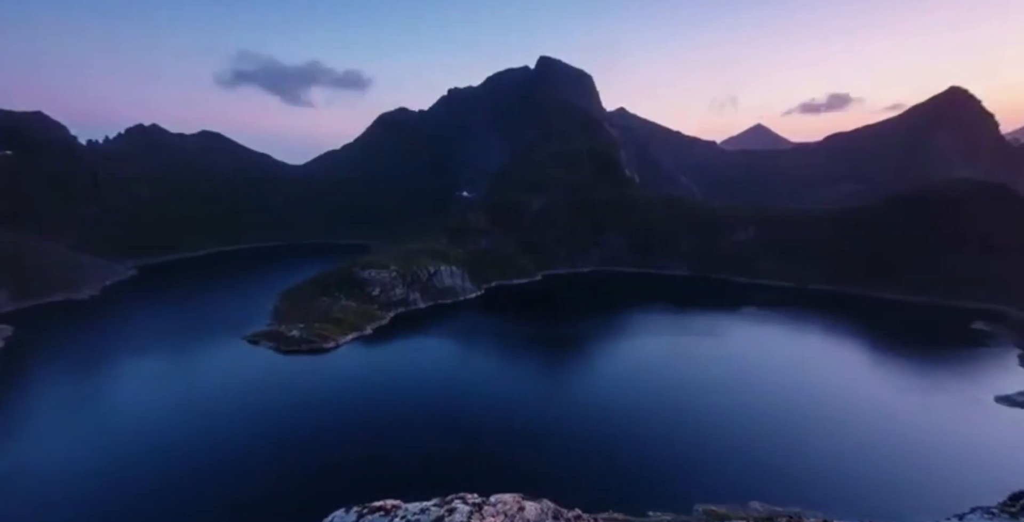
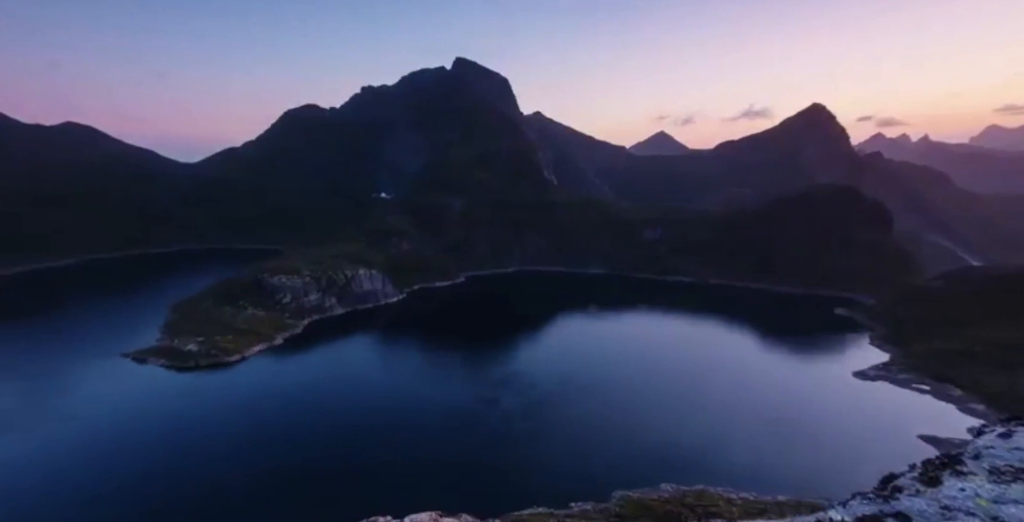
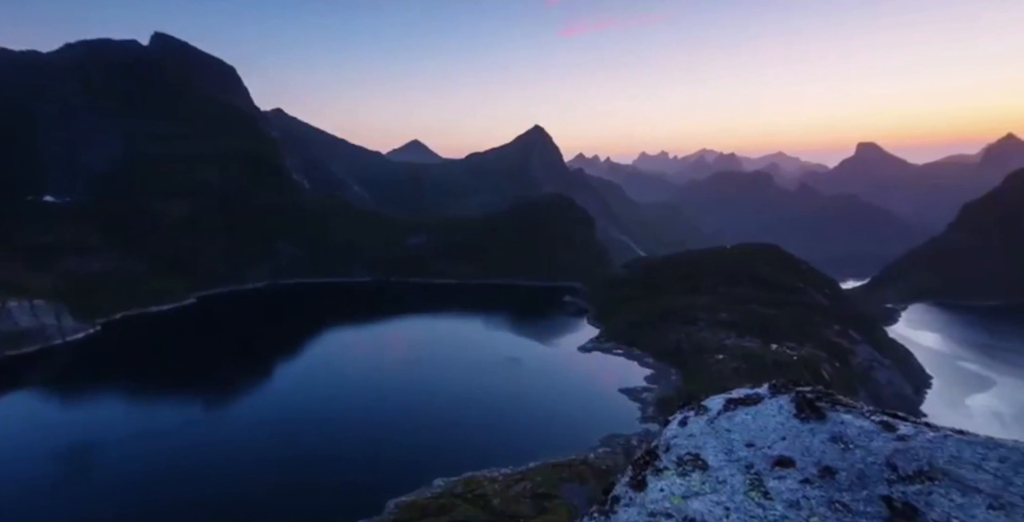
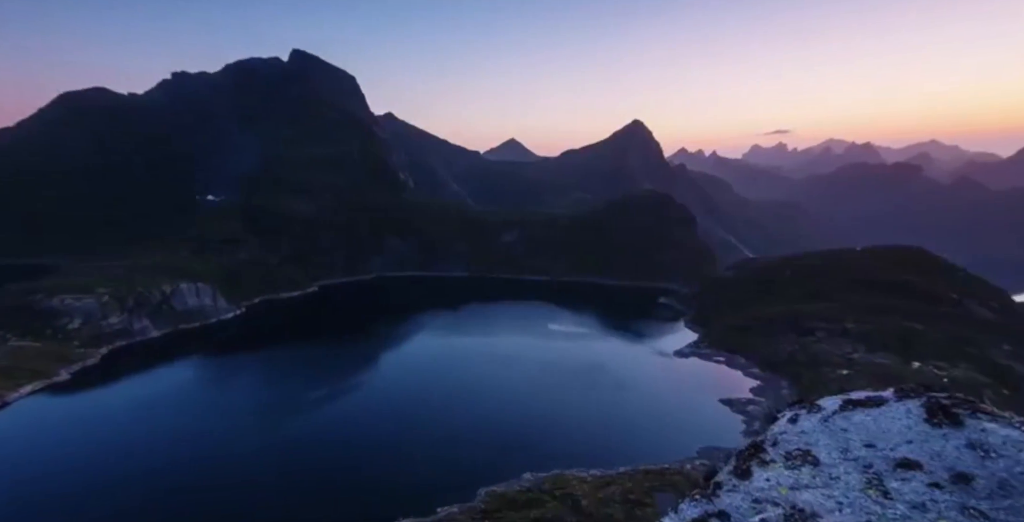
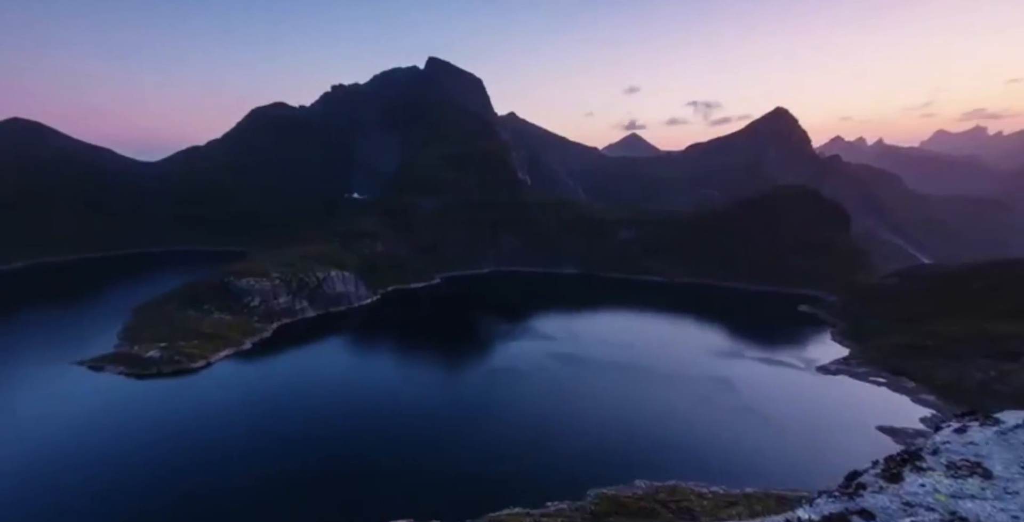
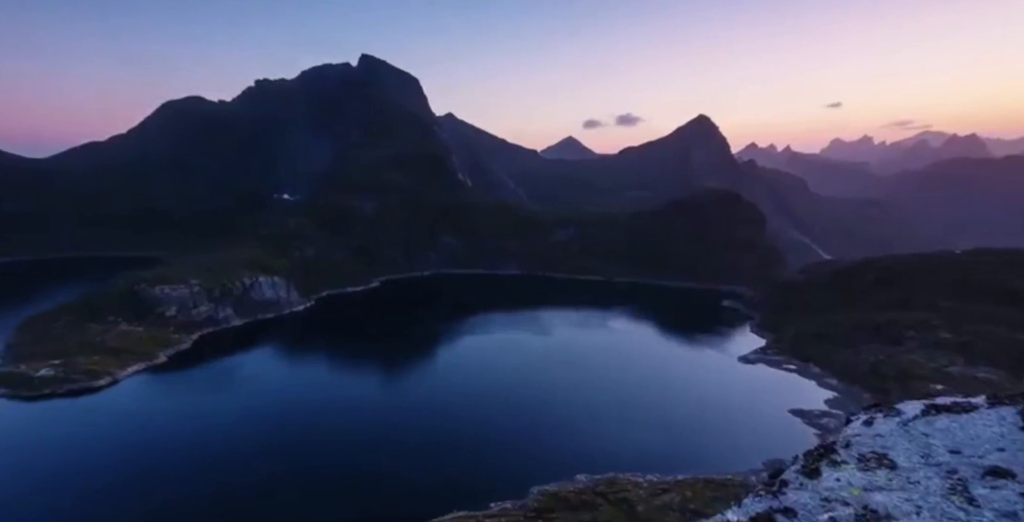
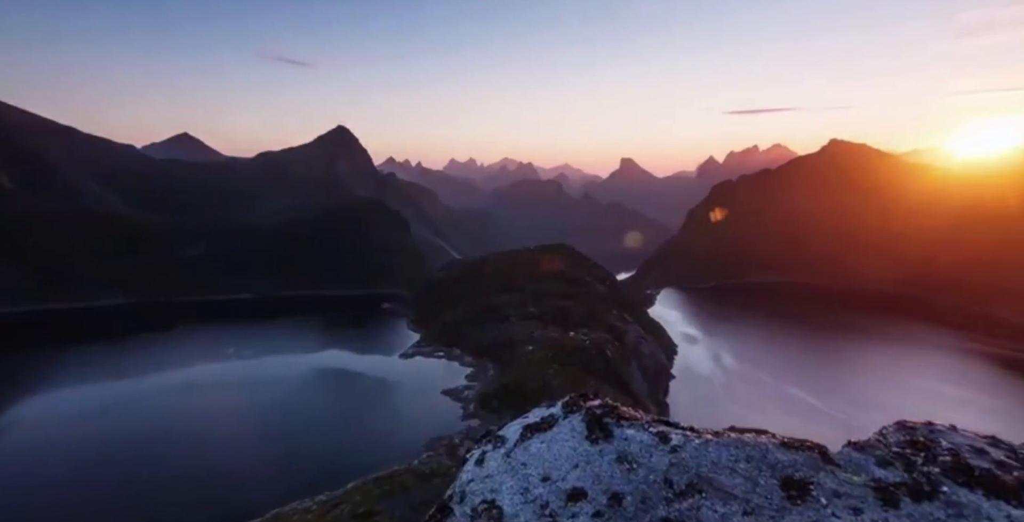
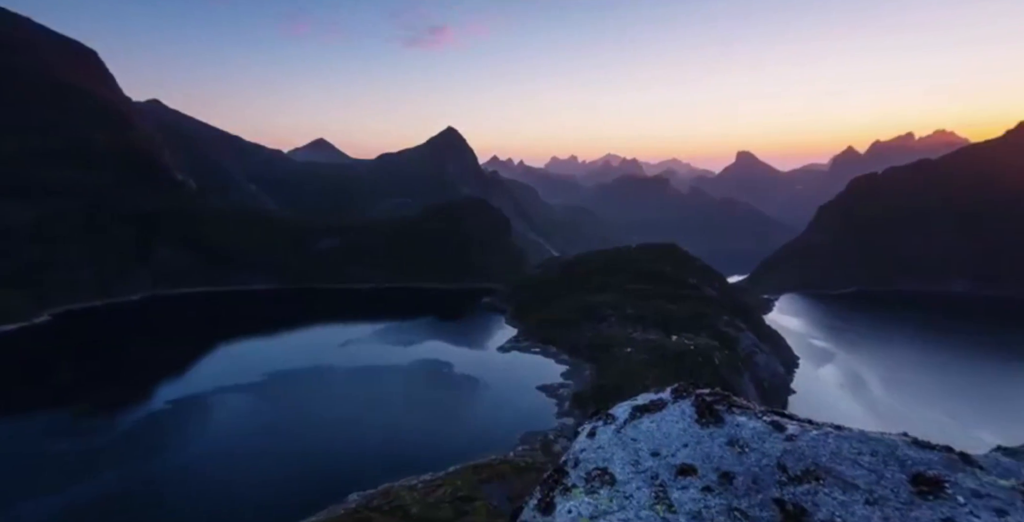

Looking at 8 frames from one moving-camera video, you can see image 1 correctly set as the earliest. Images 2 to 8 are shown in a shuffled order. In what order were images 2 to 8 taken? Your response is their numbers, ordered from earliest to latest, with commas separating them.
2, 5, 6, 4, 3, 8, 7
